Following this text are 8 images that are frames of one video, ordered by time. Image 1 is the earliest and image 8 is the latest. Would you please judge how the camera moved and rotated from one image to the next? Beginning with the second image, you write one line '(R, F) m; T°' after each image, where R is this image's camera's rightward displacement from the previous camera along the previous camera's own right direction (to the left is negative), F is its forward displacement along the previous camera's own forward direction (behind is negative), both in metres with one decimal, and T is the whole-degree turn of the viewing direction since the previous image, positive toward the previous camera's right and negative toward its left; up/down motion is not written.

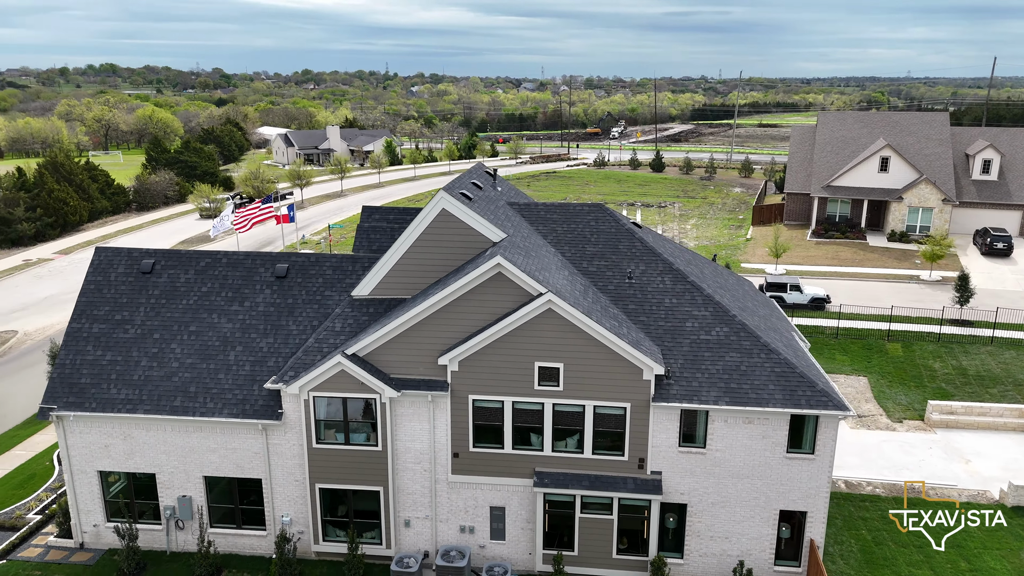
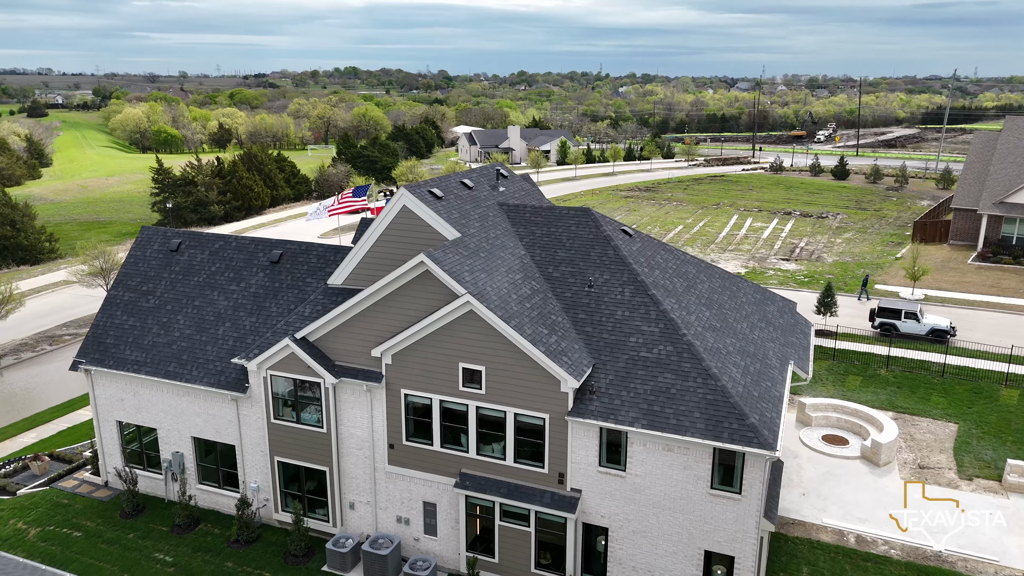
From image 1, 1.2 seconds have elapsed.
(+6.0, +0.9) m; -15°
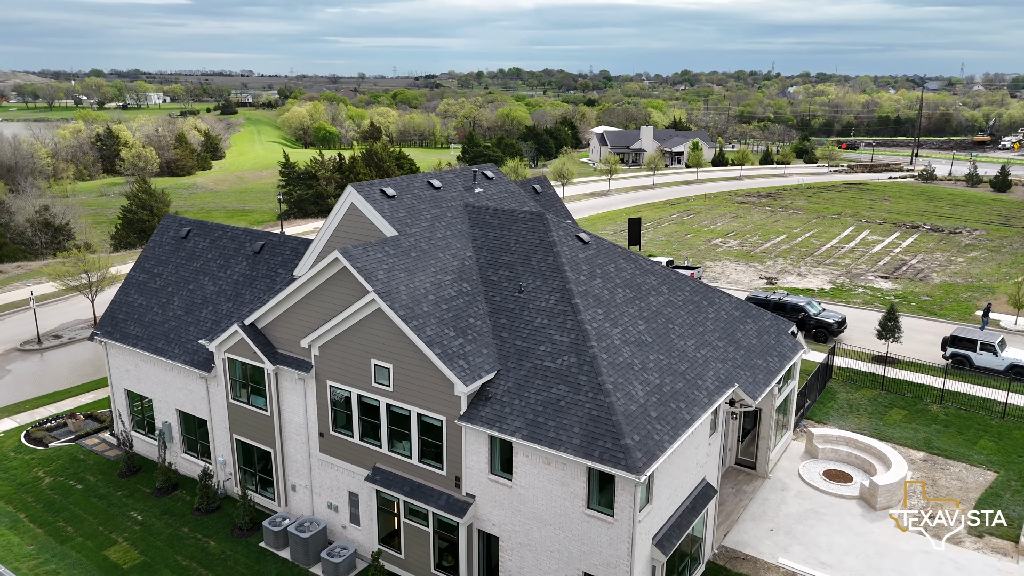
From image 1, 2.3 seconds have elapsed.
(+5.4, +0.6) m; -12°
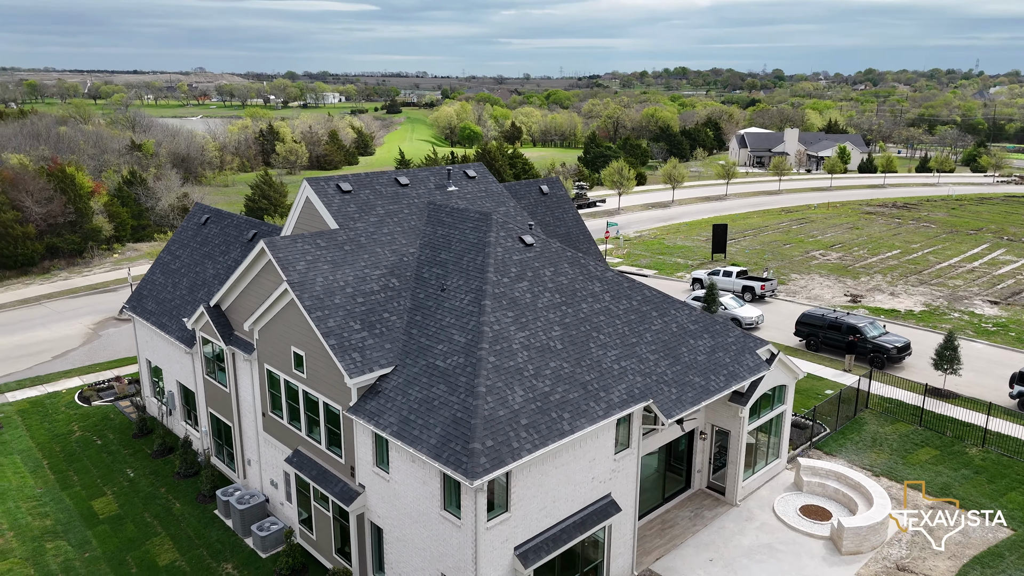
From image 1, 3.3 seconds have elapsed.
(+5.6, +0.6) m; -12°
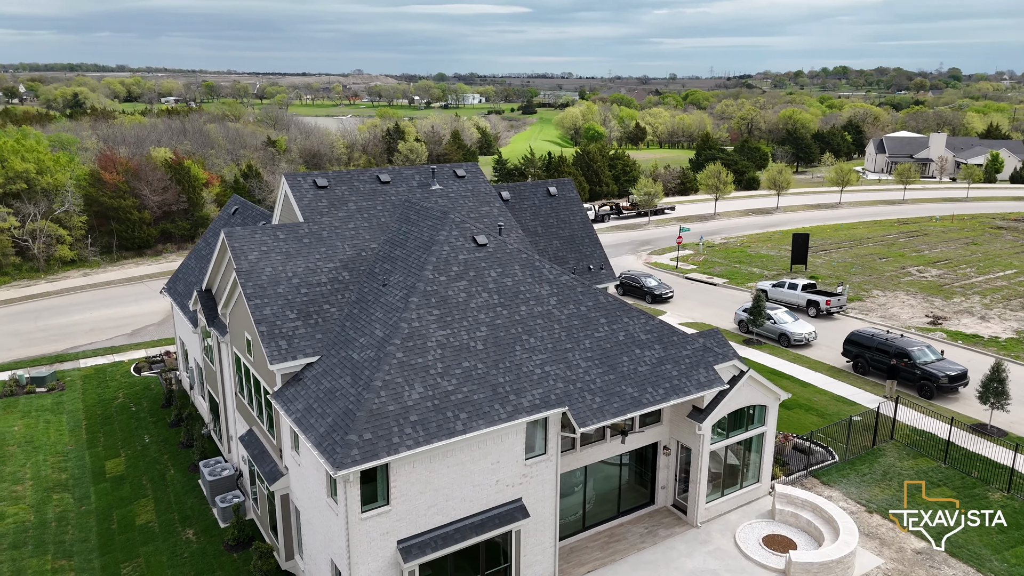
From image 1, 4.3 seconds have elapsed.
(+4.8, +0.4) m; -10°
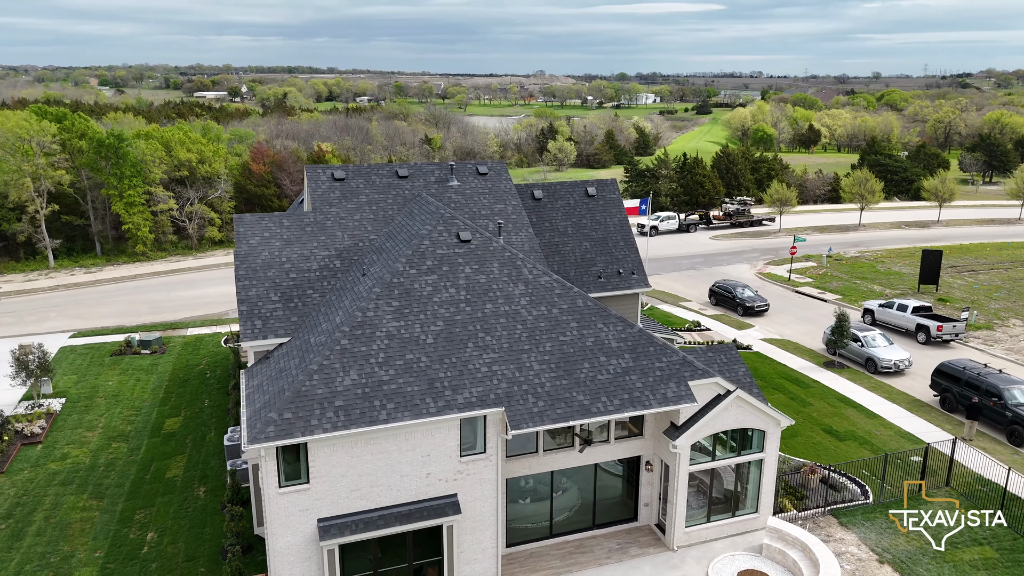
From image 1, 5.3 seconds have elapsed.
(+4.9, +0.7) m; -13°
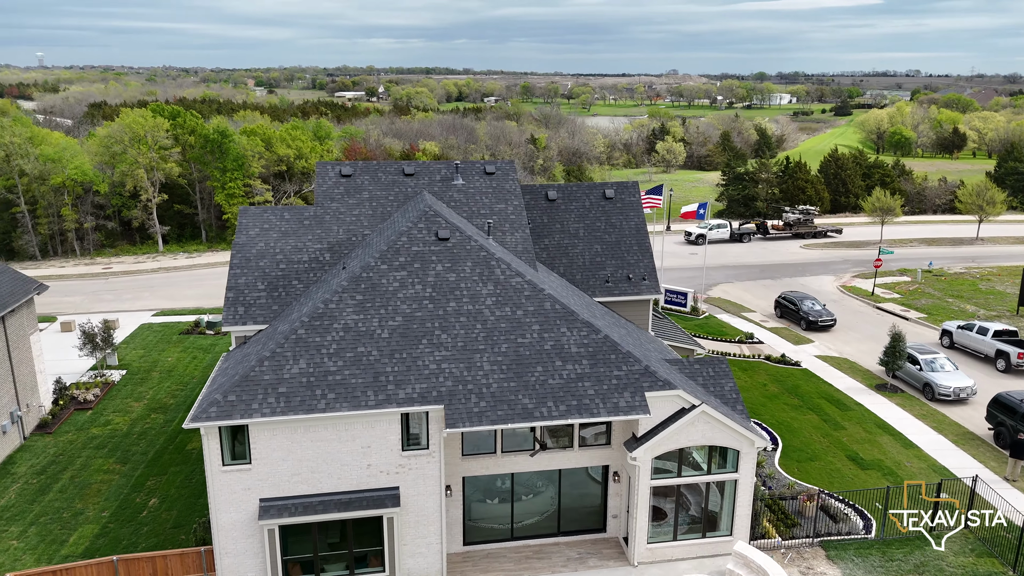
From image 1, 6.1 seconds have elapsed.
(+3.9, +0.4) m; -9°
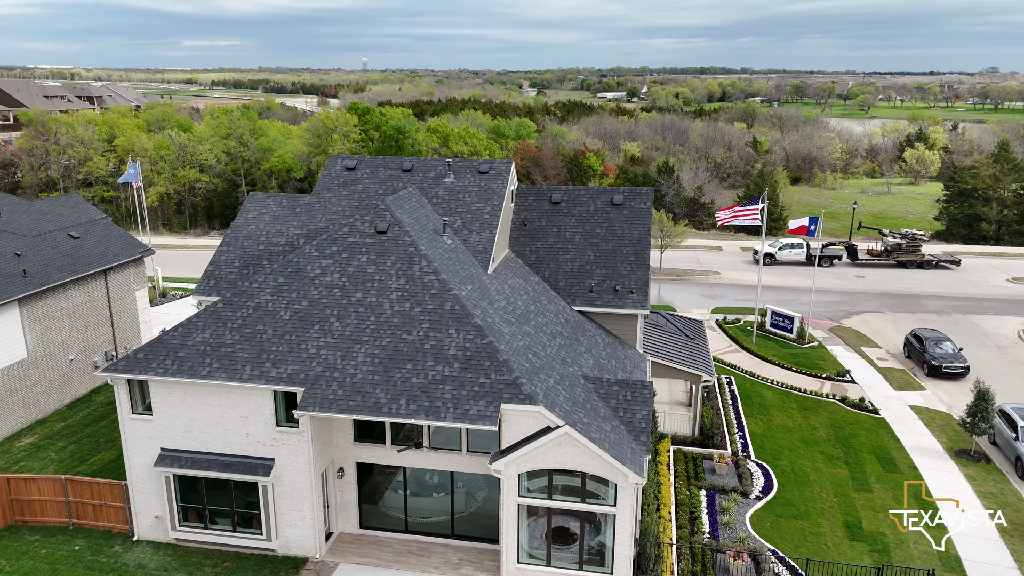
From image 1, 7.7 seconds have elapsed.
(+8.5, +1.7) m; -19°
